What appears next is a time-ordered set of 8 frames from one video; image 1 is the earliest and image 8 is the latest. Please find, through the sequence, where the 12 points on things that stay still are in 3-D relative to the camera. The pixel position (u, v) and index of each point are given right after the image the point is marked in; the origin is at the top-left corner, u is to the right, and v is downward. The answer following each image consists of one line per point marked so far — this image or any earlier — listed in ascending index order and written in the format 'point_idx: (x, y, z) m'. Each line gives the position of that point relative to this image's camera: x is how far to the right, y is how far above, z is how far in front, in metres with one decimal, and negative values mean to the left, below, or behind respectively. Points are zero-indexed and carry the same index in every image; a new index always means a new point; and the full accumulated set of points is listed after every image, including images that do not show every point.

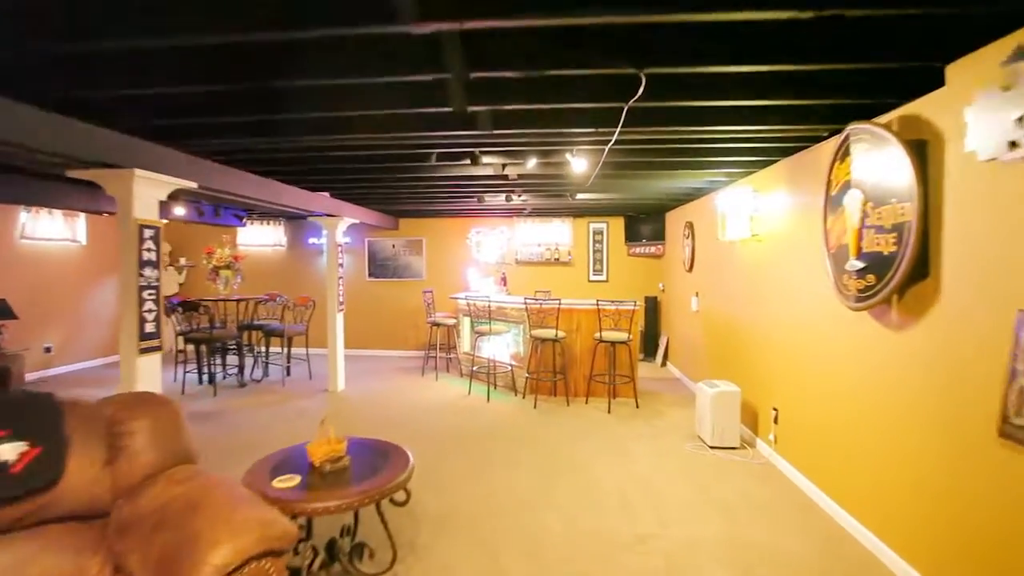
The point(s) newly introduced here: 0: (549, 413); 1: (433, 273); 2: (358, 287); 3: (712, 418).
0: (+0.4, -1.3, +5.3) m
1: (-1.4, +0.2, +8.6) m
2: (-2.7, 0.0, +8.7) m
3: (+1.7, -1.1, +4.2) m
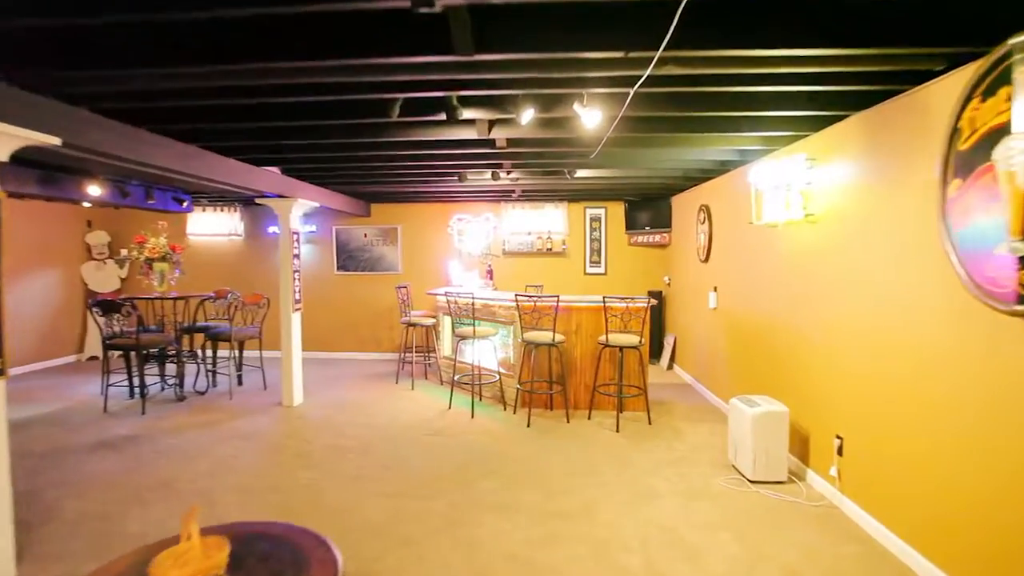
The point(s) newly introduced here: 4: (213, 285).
0: (+0.3, -1.3, +4.4) m
1: (-1.6, +0.3, +7.7) m
2: (-2.9, +0.1, +7.7) m
3: (+1.6, -1.1, +3.4) m
4: (-4.6, +0.1, +7.7) m
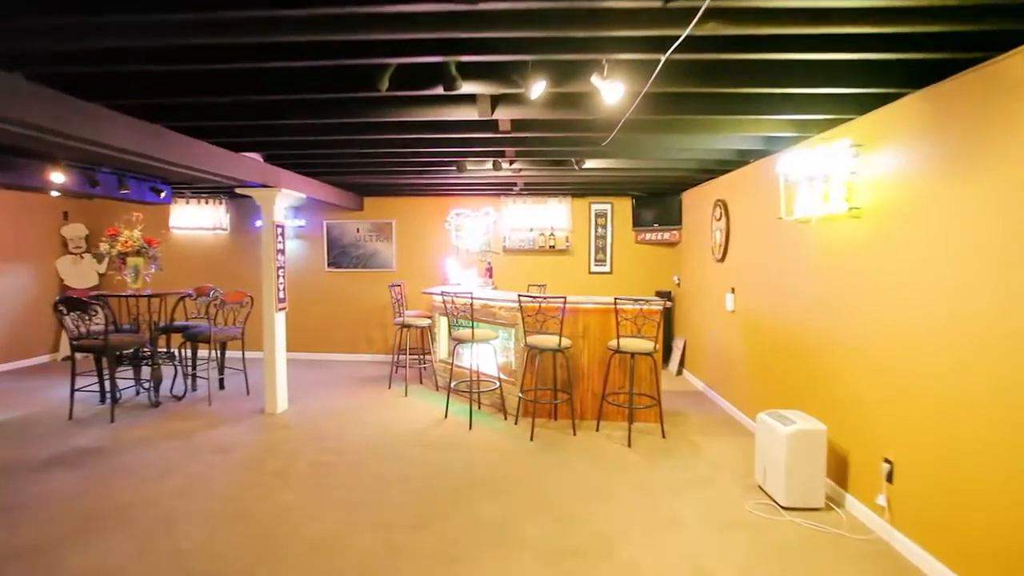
0: (+0.3, -1.3, +4.0) m
1: (-1.6, +0.4, +7.3) m
2: (-2.9, +0.1, +7.3) m
3: (+1.7, -1.1, +3.0) m
4: (-4.6, +0.1, +7.3) m
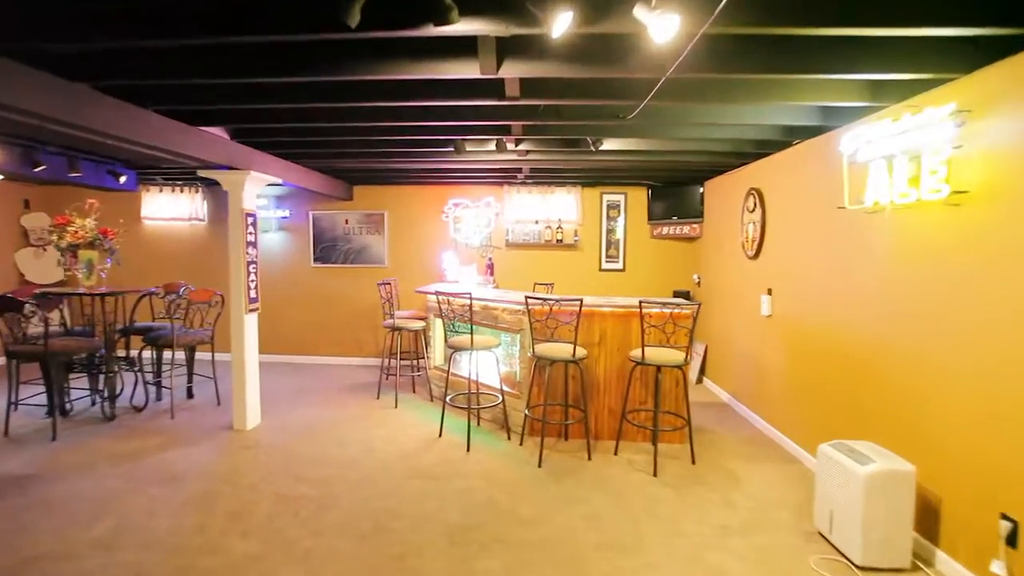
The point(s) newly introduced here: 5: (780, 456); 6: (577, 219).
0: (+0.4, -1.3, +3.4) m
1: (-1.5, +0.4, +6.7) m
2: (-2.8, +0.2, +6.7) m
3: (+1.7, -1.1, +2.4) m
4: (-4.6, +0.2, +6.6) m
5: (+2.1, -1.3, +3.8) m
6: (+0.8, +0.9, +6.5) m
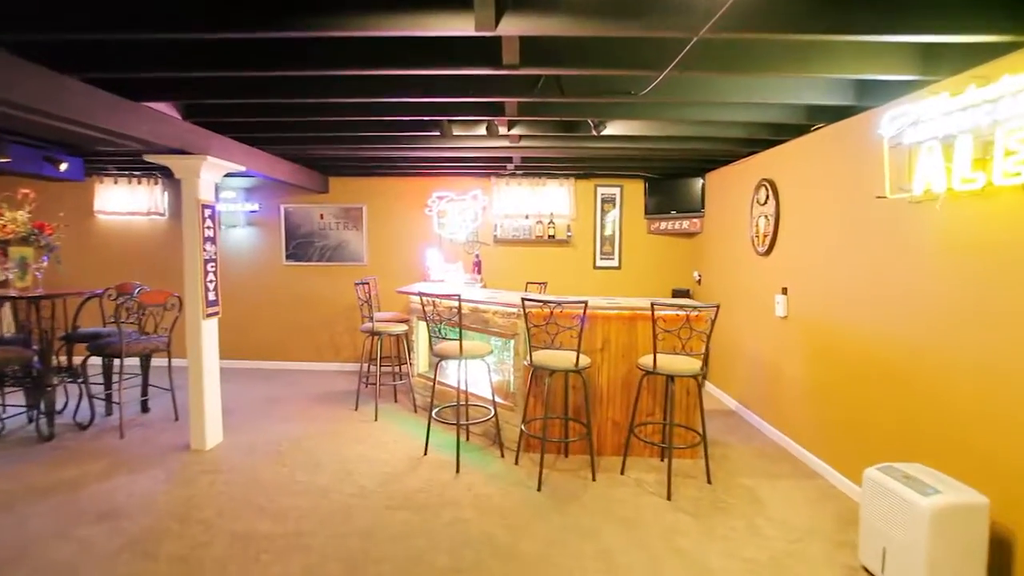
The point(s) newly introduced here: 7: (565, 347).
0: (+0.3, -1.3, +3.0) m
1: (-1.7, +0.4, +6.2) m
2: (-3.0, +0.2, +6.2) m
3: (+1.7, -1.1, +2.1) m
4: (-4.7, +0.1, +6.1) m
5: (+2.0, -1.3, +3.5) m
6: (+0.7, +0.9, +6.1) m
7: (+0.4, -0.4, +3.5) m
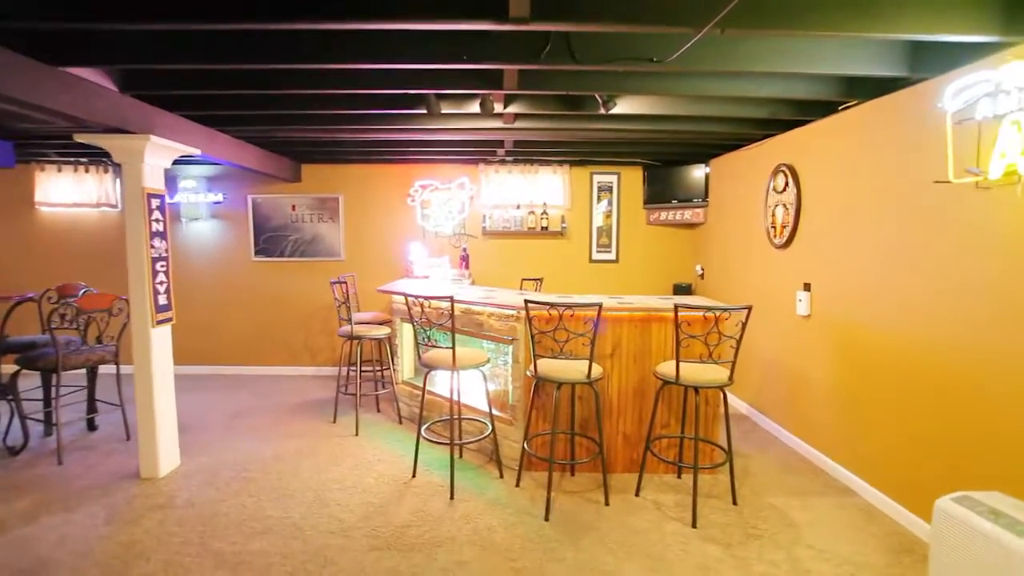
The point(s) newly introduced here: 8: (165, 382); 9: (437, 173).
0: (+0.4, -1.3, +2.6) m
1: (-1.8, +0.4, +5.7) m
2: (-3.1, +0.2, +5.7) m
3: (+1.8, -1.1, +1.7) m
4: (-4.8, +0.1, +5.4) m
5: (+2.1, -1.3, +3.2) m
6: (+0.6, +1.0, +5.7) m
7: (+0.4, -0.4, +3.1) m
8: (-2.3, -0.6, +3.3) m
9: (-0.9, +1.3, +5.7) m
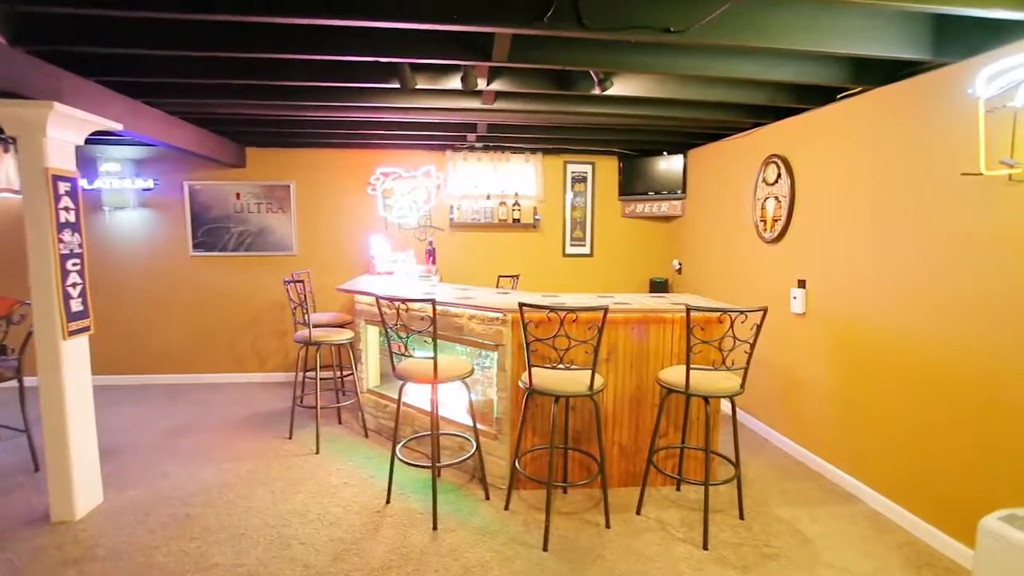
0: (+0.4, -1.3, +2.3) m
1: (-2.1, +0.5, +5.2) m
2: (-3.4, +0.2, +5.0) m
3: (+1.8, -1.1, +1.6) m
4: (-5.1, +0.1, +4.6) m
5: (+2.0, -1.3, +3.0) m
6: (+0.3, +1.0, +5.4) m
7: (+0.3, -0.4, +2.8) m
8: (-2.4, -0.6, +2.8) m
9: (-1.2, +1.3, +5.2) m
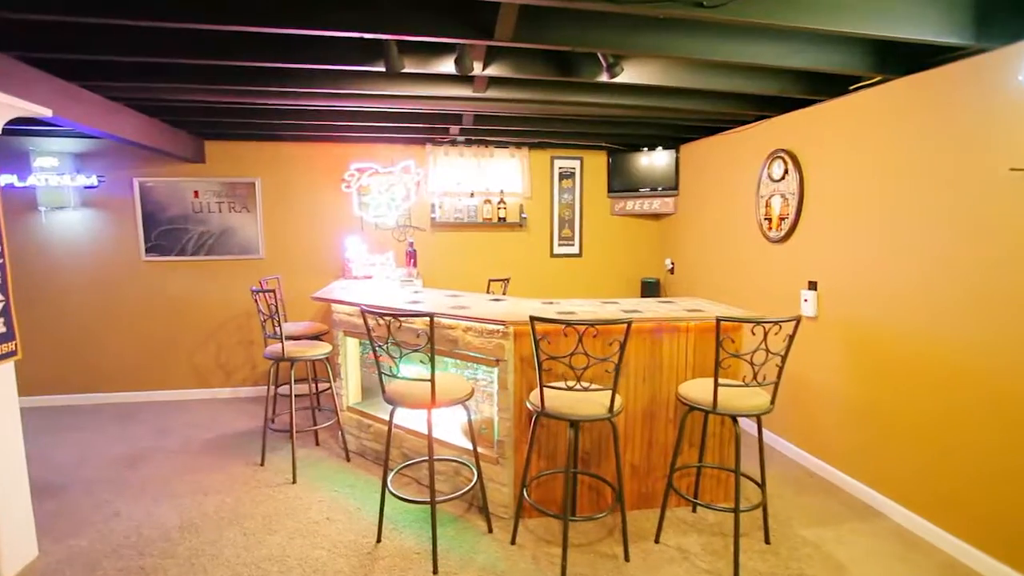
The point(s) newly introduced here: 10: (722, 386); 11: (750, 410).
0: (+0.4, -1.4, +2.1) m
1: (-2.2, +0.4, +4.7) m
2: (-3.5, +0.1, +4.5) m
3: (+1.9, -1.2, +1.4) m
4: (-5.1, 0.0, +4.0) m
5: (+2.0, -1.3, +2.9) m
6: (+0.1, +1.0, +5.1) m
7: (+0.3, -0.5, +2.5) m
8: (-2.4, -0.7, +2.3) m
9: (-1.3, +1.3, +4.8) m
10: (+1.0, -0.5, +2.4) m
11: (+1.1, -0.5, +2.2) m
